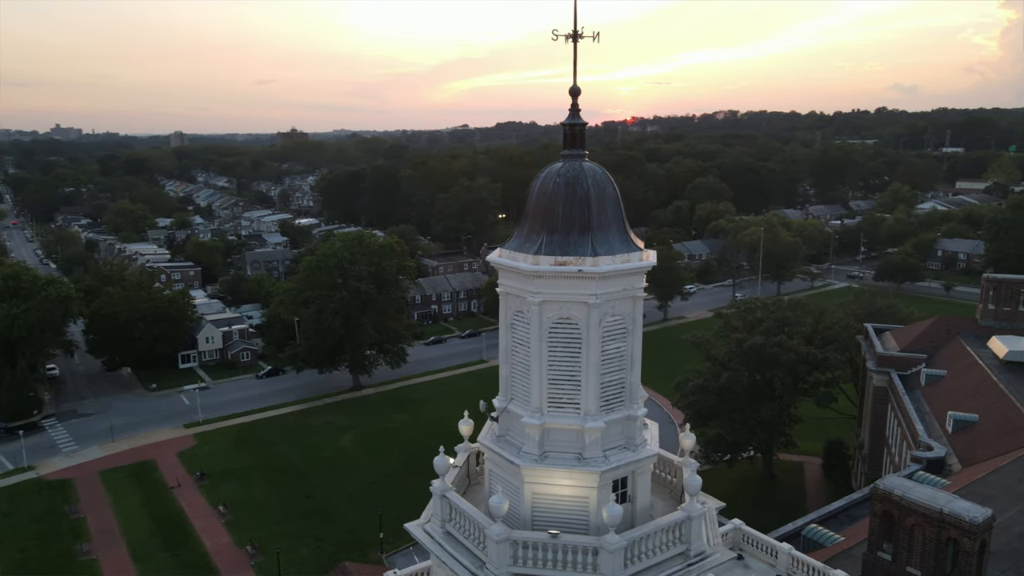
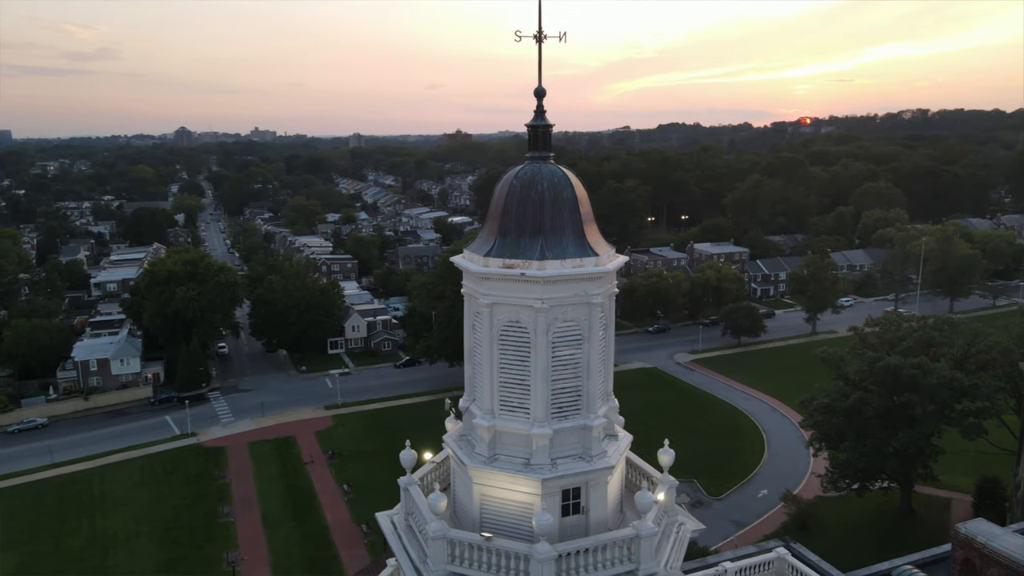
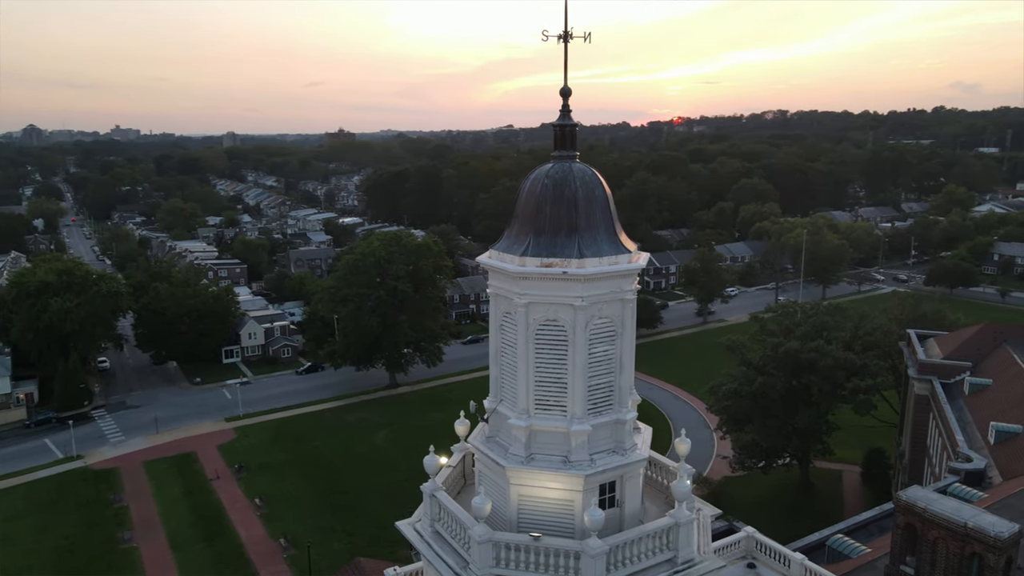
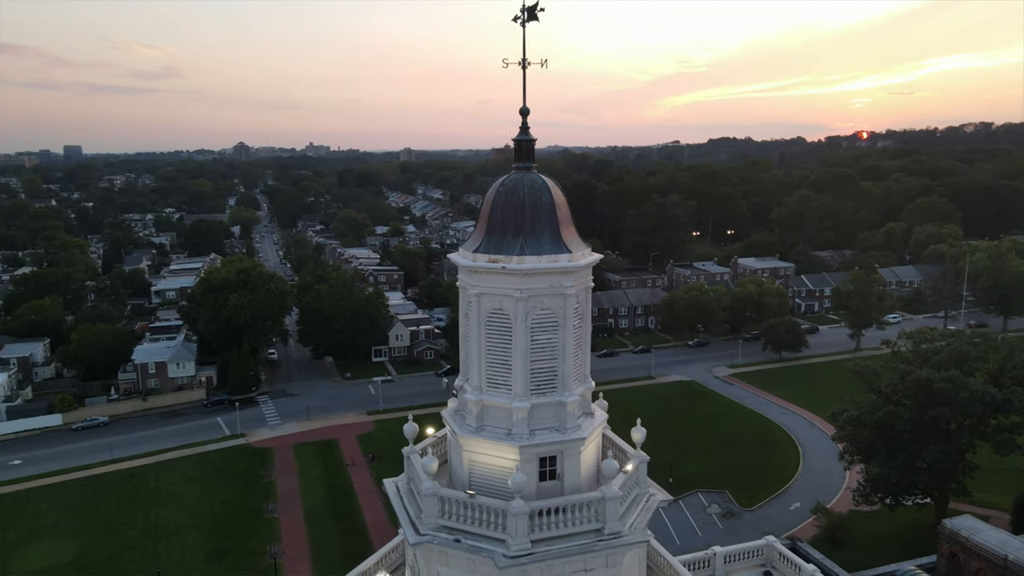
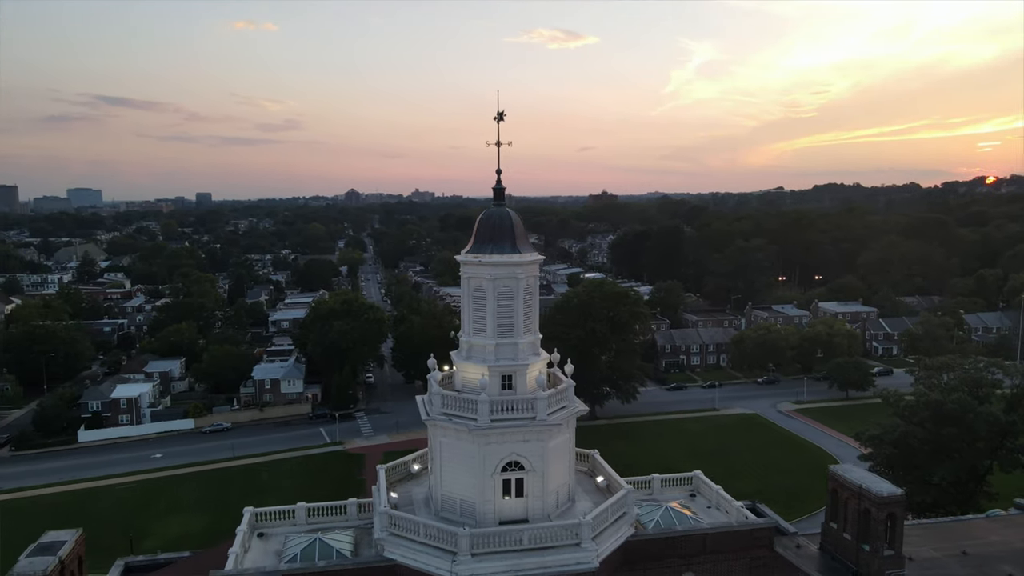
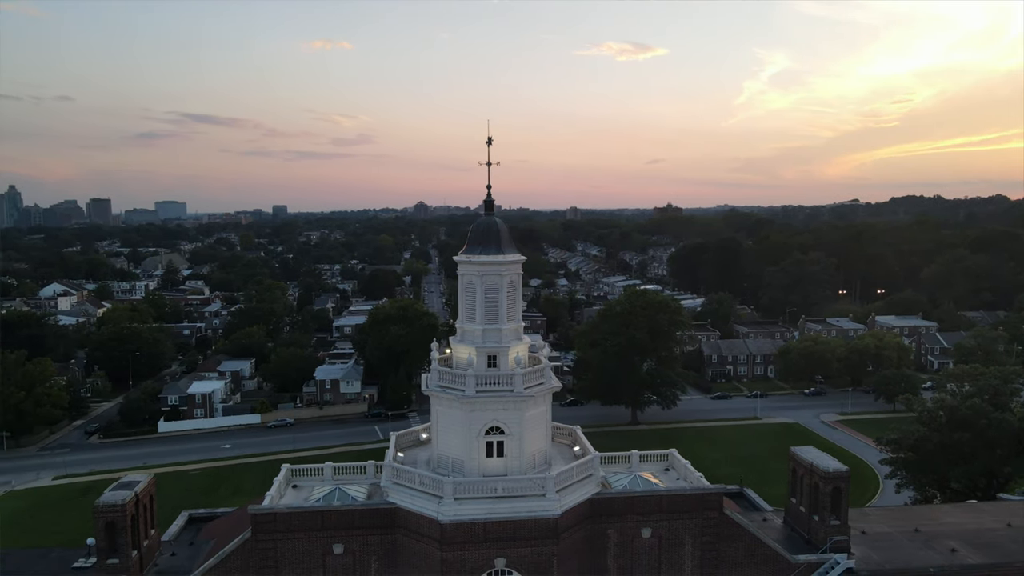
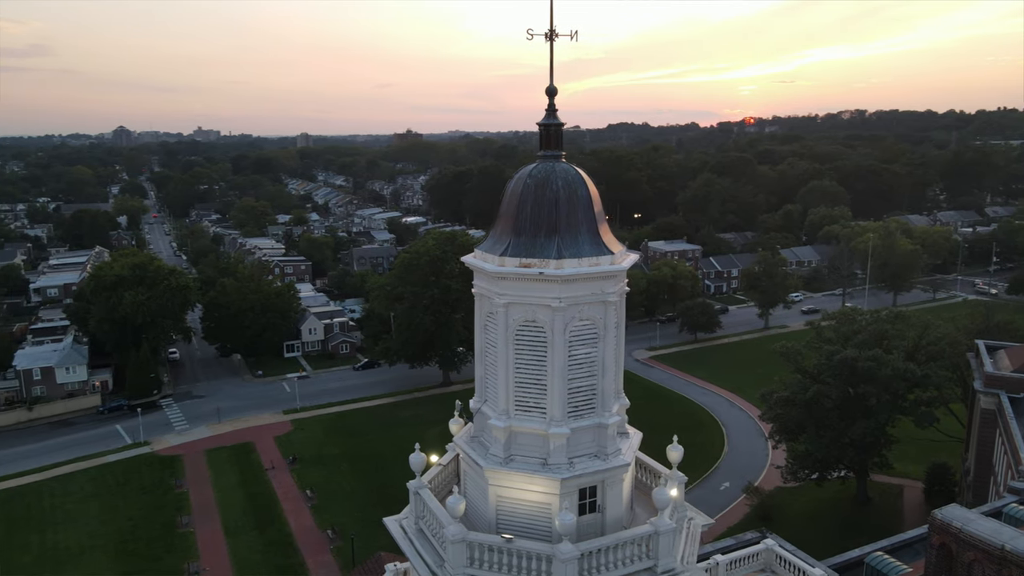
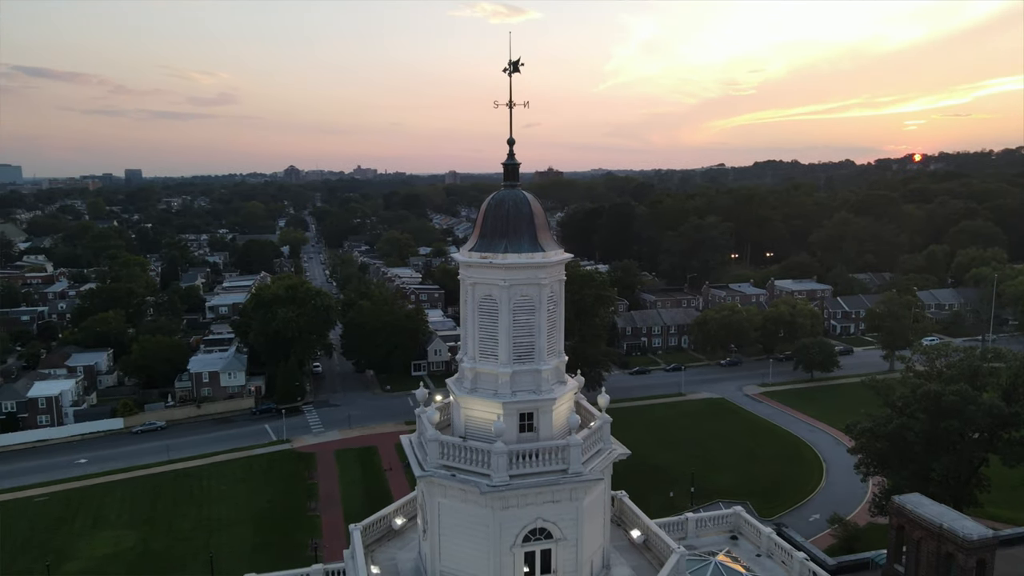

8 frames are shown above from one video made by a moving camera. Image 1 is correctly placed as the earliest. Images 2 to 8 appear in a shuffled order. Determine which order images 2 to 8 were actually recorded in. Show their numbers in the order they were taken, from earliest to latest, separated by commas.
3, 7, 2, 4, 8, 5, 6
